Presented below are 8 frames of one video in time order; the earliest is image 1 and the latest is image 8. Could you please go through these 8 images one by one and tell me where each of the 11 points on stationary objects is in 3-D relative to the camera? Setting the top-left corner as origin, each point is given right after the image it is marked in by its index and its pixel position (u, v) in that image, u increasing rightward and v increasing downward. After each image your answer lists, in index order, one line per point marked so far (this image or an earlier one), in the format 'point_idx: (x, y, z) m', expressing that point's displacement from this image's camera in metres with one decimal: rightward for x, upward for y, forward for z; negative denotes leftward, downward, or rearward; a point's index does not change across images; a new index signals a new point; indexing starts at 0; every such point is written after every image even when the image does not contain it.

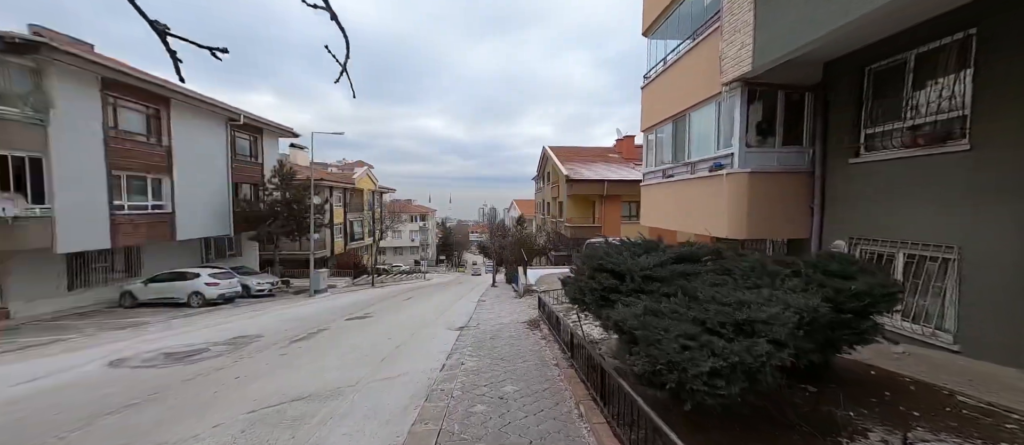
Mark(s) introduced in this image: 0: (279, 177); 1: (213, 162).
0: (-12.5, +2.5, +19.8) m
1: (-14.0, +2.8, +17.5) m
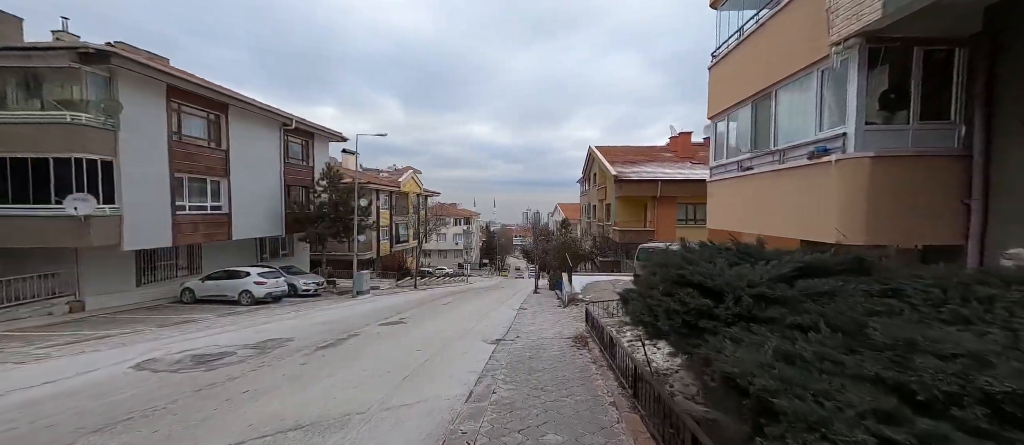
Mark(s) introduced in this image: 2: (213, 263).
0: (-10.2, +2.4, +20.4) m
1: (-12.0, +2.8, +18.2) m
2: (-13.5, -1.8, +16.8) m
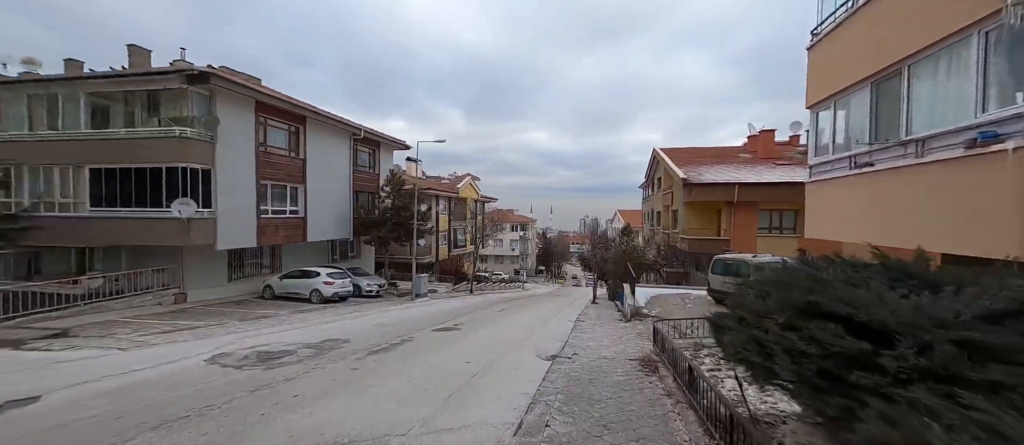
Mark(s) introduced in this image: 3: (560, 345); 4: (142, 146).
0: (-7.0, +2.1, +21.3) m
1: (-9.1, +2.6, +19.5) m
2: (-10.9, -1.9, +18.2) m
3: (+1.1, -2.8, +8.4) m
4: (-12.3, +2.5, +12.3) m
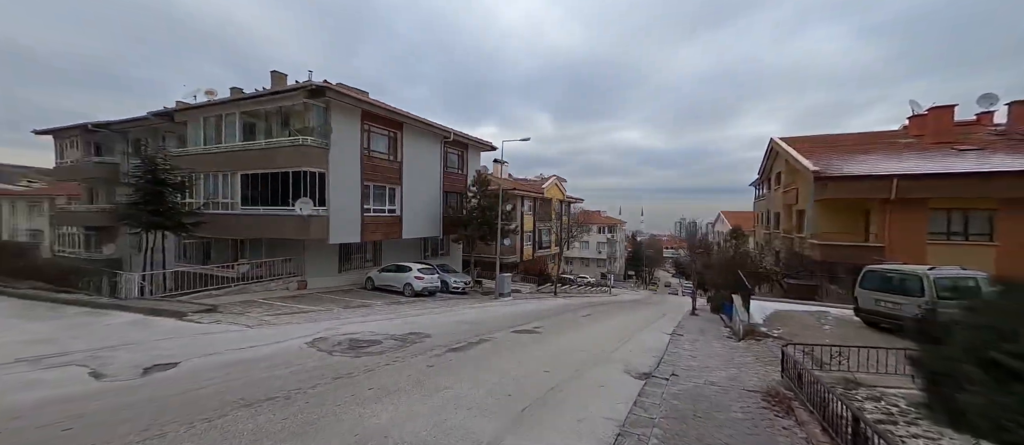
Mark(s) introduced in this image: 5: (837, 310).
0: (-2.0, +2.2, +21.9) m
1: (-4.4, +2.7, +20.5) m
2: (-6.5, -1.8, +19.7) m
3: (+2.8, -2.8, +7.4) m
4: (-9.2, +2.7, +14.3) m
5: (+11.4, -3.0, +13.0) m
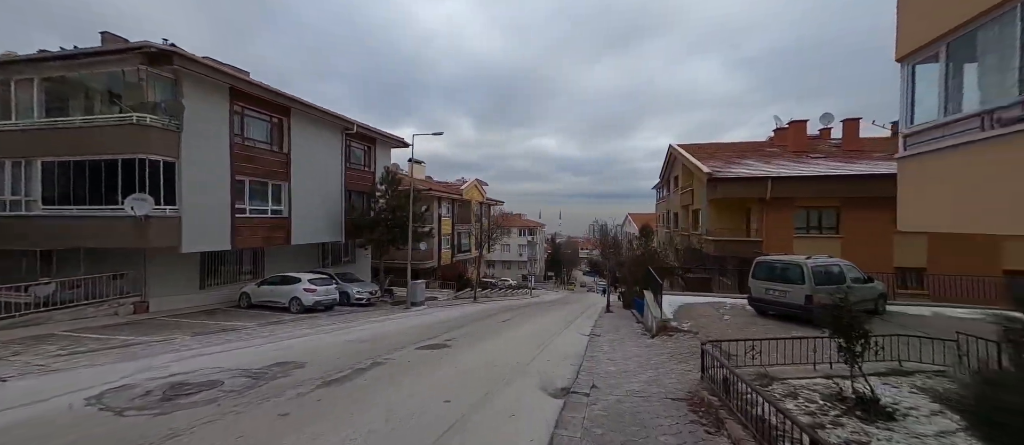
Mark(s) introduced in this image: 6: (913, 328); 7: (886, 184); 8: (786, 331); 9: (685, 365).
0: (-6.7, +2.0, +19.8) m
1: (-8.9, +2.5, +18.0) m
2: (-10.7, -2.0, +16.8) m
3: (+1.1, -2.7, +6.7) m
4: (-12.2, +2.6, +11.0) m
5: (+8.3, -2.9, +14.0) m
6: (+10.8, -2.9, +10.1) m
7: (+18.8, +1.9, +18.6) m
8: (+7.2, -2.9, +9.8) m
9: (+3.5, -2.9, +7.5) m
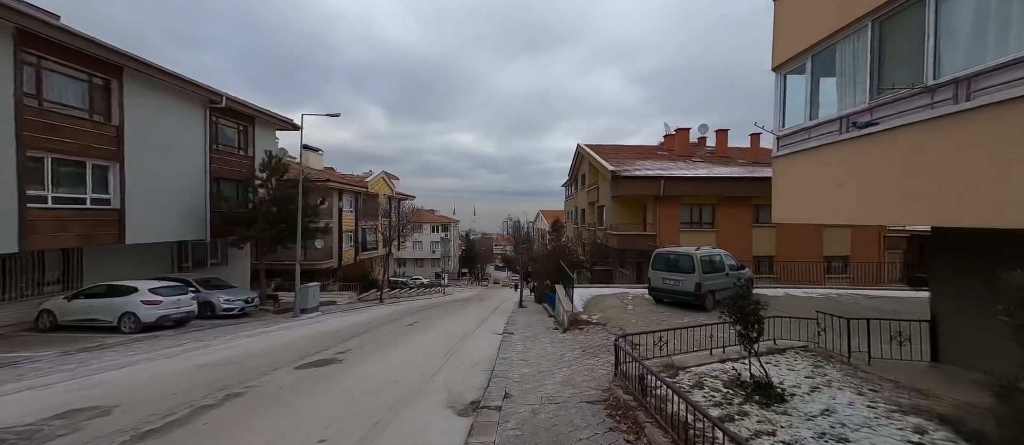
0: (-11.1, +2.3, +17.0) m
1: (-12.8, +2.7, +14.7) m
2: (-14.3, -1.8, +13.2) m
3: (-0.5, -2.6, +6.1) m
4: (-14.4, +2.7, +7.1) m
5: (+4.8, -2.7, +14.9) m
6: (+8.2, -2.7, +11.6) m
7: (+14.0, +2.2, +21.7) m
8: (+4.8, -2.7, +10.5) m
9: (+1.6, -2.7, +7.4) m
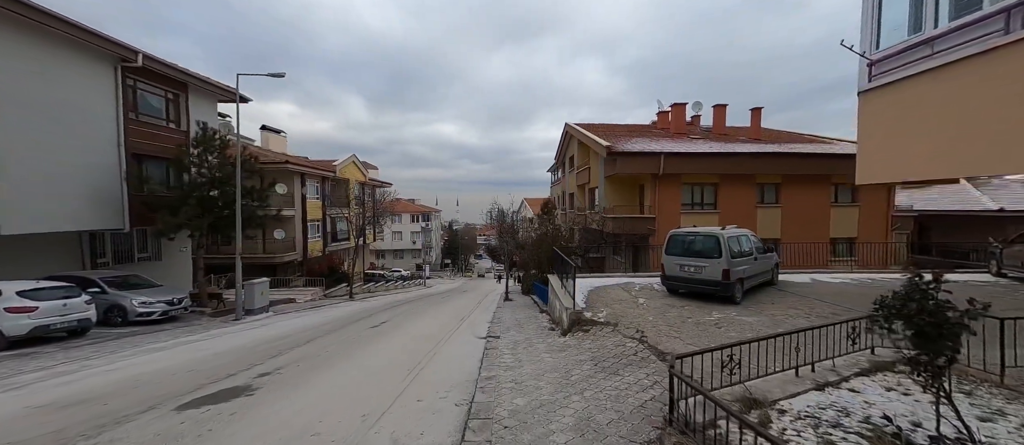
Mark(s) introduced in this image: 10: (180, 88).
0: (-11.8, +2.8, +14.1) m
1: (-13.3, +3.2, +11.8) m
2: (-14.7, -1.4, +10.3) m
3: (-0.6, -2.1, +3.8) m
4: (-14.6, +3.0, +4.1) m
5: (+4.3, -1.9, +12.8) m
6: (+7.8, -2.0, +9.7) m
7: (+13.1, +3.3, +19.9) m
8: (+4.4, -2.1, +8.5) m
9: (+1.5, -2.2, +5.2) m
10: (-13.6, +5.4, +15.2) m
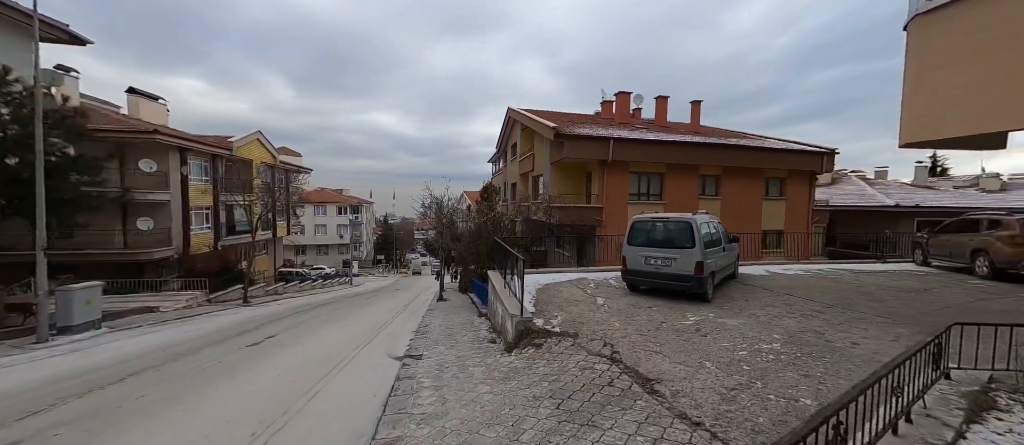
0: (-13.7, +3.3, +9.8) m
1: (-14.9, +3.7, +7.2) m
2: (-16.0, -0.9, +5.6) m
3: (-1.1, -1.8, +1.5) m
4: (-14.9, +3.3, -0.6) m
5: (+2.4, -1.5, +11.2) m
6: (+6.3, -1.6, +8.7) m
7: (+9.9, +3.7, +19.6) m
8: (+3.2, -1.7, +6.9) m
9: (+0.7, -1.9, +3.2) m
10: (-15.7, +5.9, +10.5) m
